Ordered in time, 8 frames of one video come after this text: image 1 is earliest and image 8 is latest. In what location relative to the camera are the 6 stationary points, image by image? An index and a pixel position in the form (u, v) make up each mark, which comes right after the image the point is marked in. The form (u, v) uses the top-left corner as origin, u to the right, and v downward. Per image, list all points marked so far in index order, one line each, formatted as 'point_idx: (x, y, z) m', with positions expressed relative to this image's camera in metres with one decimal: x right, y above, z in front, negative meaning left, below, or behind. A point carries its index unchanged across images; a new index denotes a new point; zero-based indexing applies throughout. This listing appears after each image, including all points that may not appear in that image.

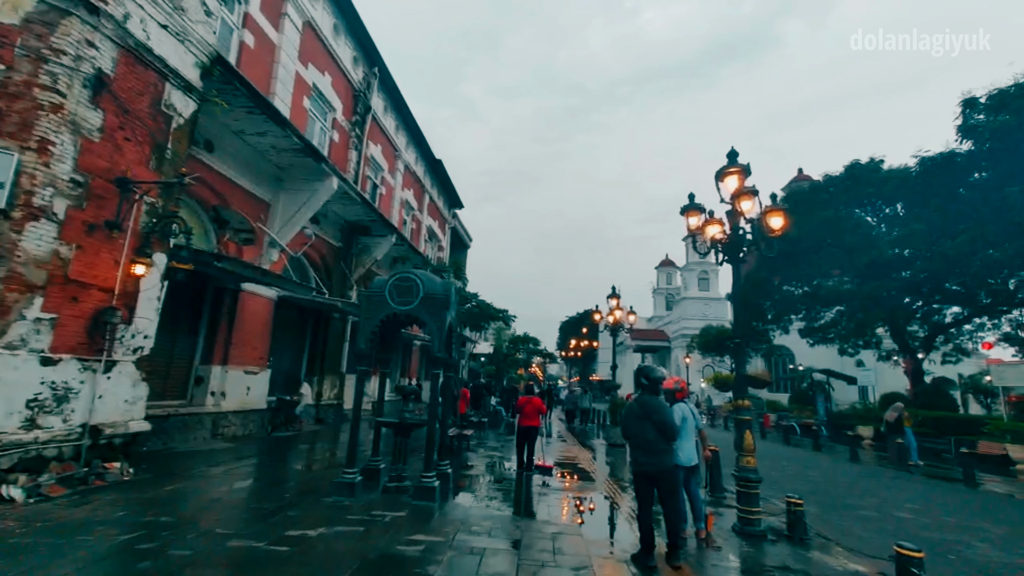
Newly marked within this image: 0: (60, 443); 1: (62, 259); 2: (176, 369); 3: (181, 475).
0: (-6.2, -2.1, +6.3) m
1: (-6.2, +0.4, +6.3) m
2: (-8.2, -2.0, +11.3) m
3: (-5.9, -3.3, +8.2) m
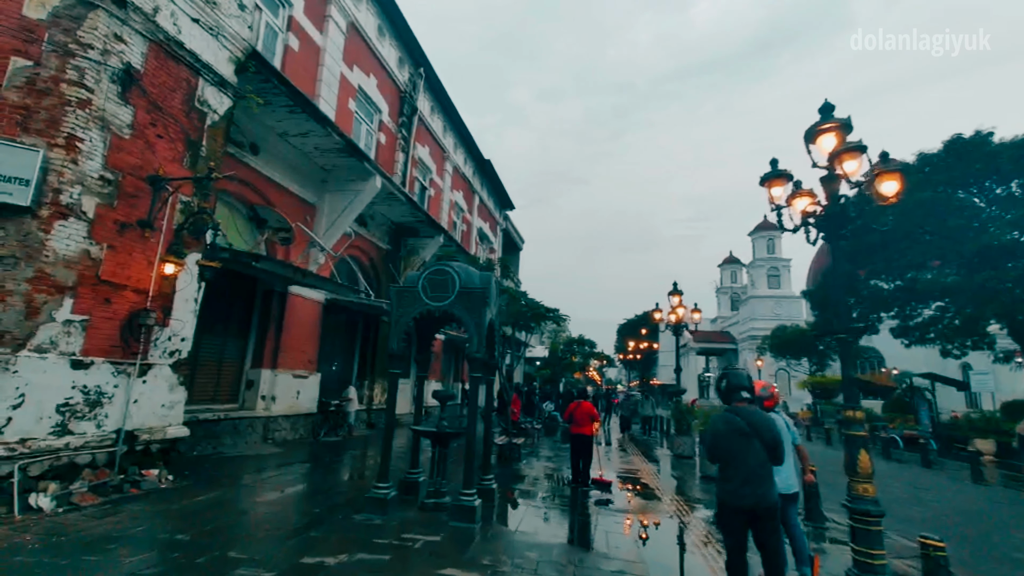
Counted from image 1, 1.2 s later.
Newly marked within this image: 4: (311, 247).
0: (-5.6, -2.1, +6.1) m
1: (-5.6, +0.4, +6.1) m
2: (-7.0, -2.1, +11.3) m
3: (-5.0, -3.3, +7.9) m
4: (-5.7, +1.2, +13.1) m
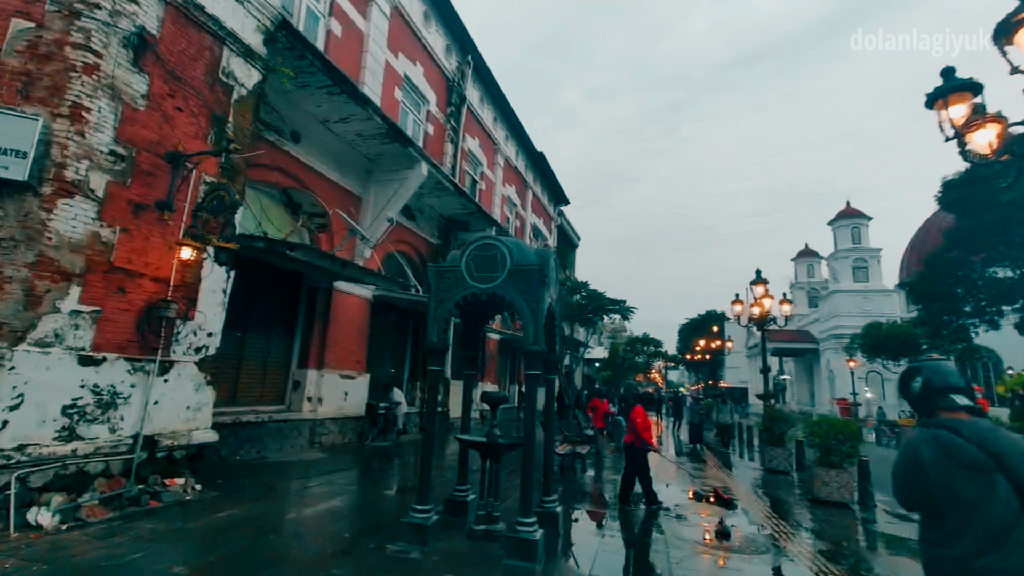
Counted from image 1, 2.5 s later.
0: (-4.8, -2.0, +5.4) m
1: (-4.9, +0.5, +5.5) m
2: (-5.6, -2.0, +10.7) m
3: (-4.0, -3.2, +7.1) m
4: (-4.2, +1.3, +12.4) m
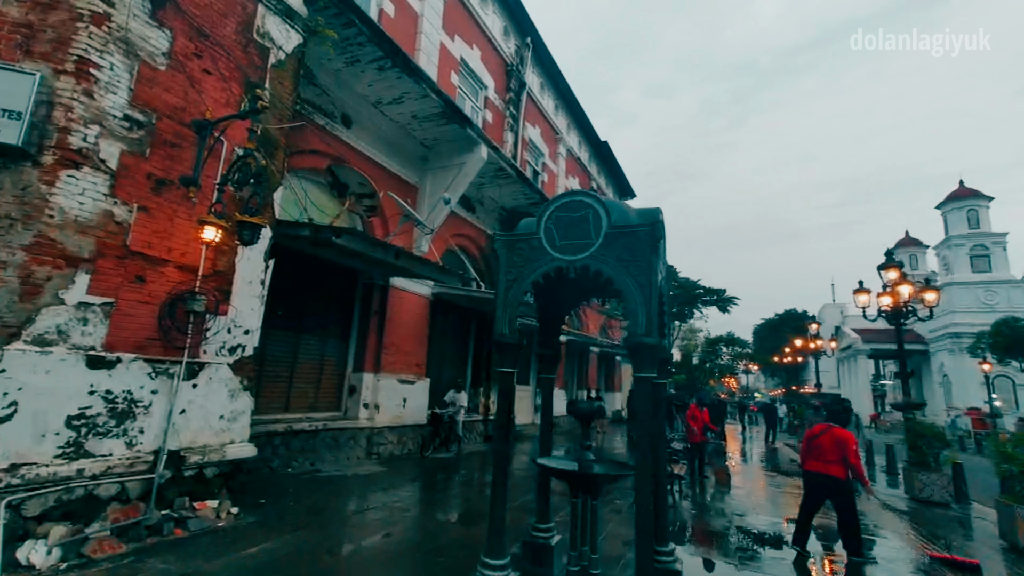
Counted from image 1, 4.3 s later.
0: (-3.9, -1.9, +4.5) m
1: (-4.0, +0.7, +4.6) m
2: (-4.0, -1.9, +9.9) m
3: (-2.8, -3.0, +6.1) m
4: (-2.4, +1.4, +11.4) m
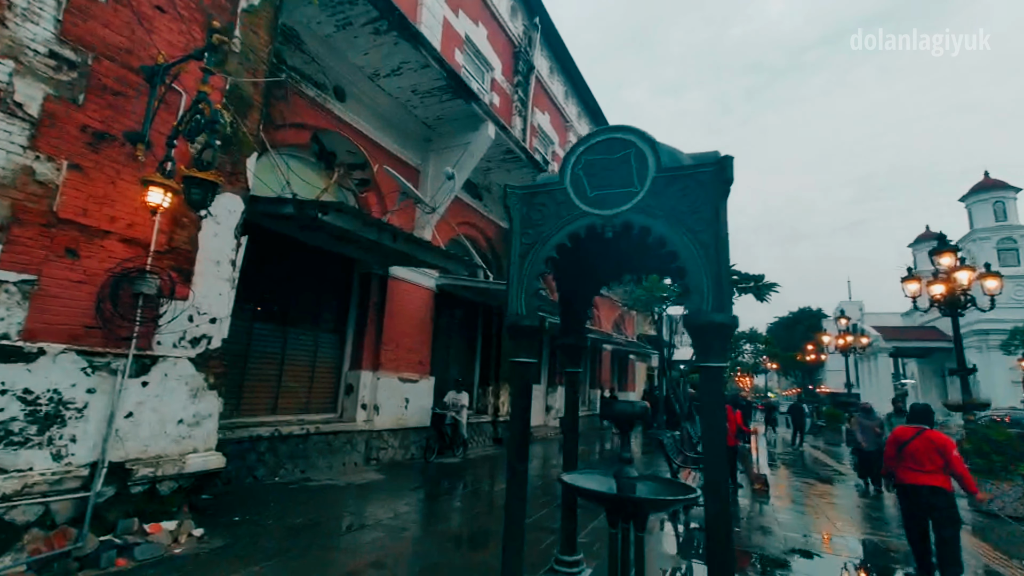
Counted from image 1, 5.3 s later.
0: (-3.7, -1.7, +3.6) m
1: (-3.9, +0.9, +3.8) m
2: (-3.8, -1.7, +9.0) m
3: (-2.6, -2.8, +5.2) m
4: (-2.2, +1.6, +10.5) m
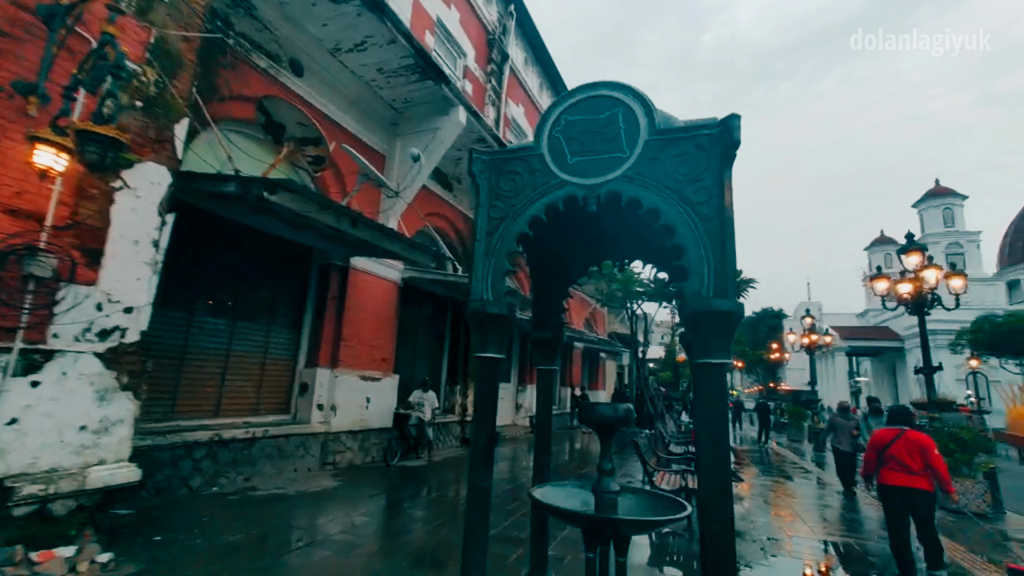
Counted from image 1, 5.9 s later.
0: (-4.0, -1.5, +2.9) m
1: (-4.1, +1.0, +3.0) m
2: (-4.3, -1.5, +8.3) m
3: (-3.0, -2.7, +4.6) m
4: (-2.8, +1.8, +9.8) m
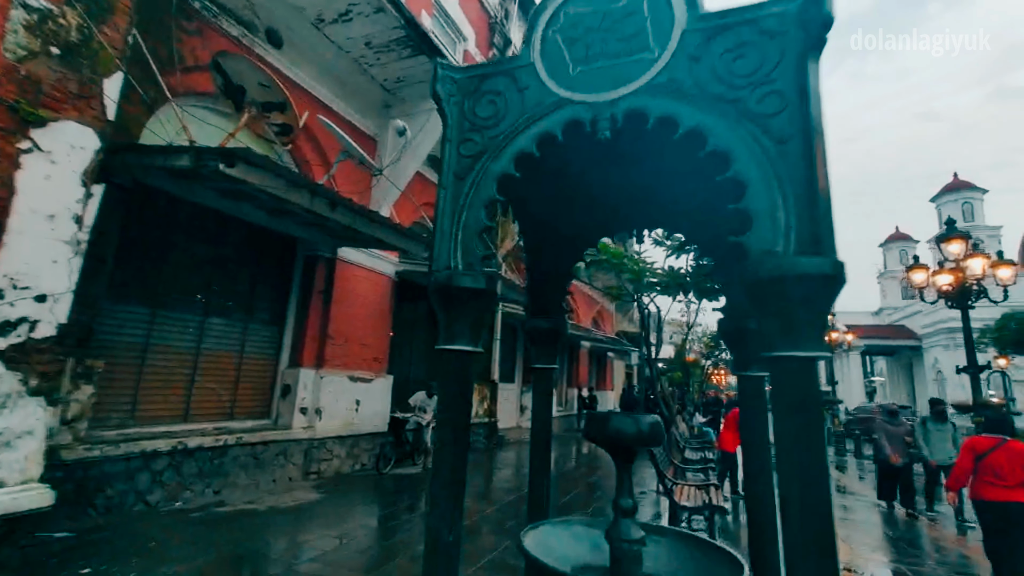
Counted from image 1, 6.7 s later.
0: (-4.1, -1.4, +2.2) m
1: (-4.2, +1.1, +2.3) m
2: (-4.3, -1.4, +7.6) m
3: (-3.0, -2.5, +3.8) m
4: (-2.8, +1.9, +9.1) m
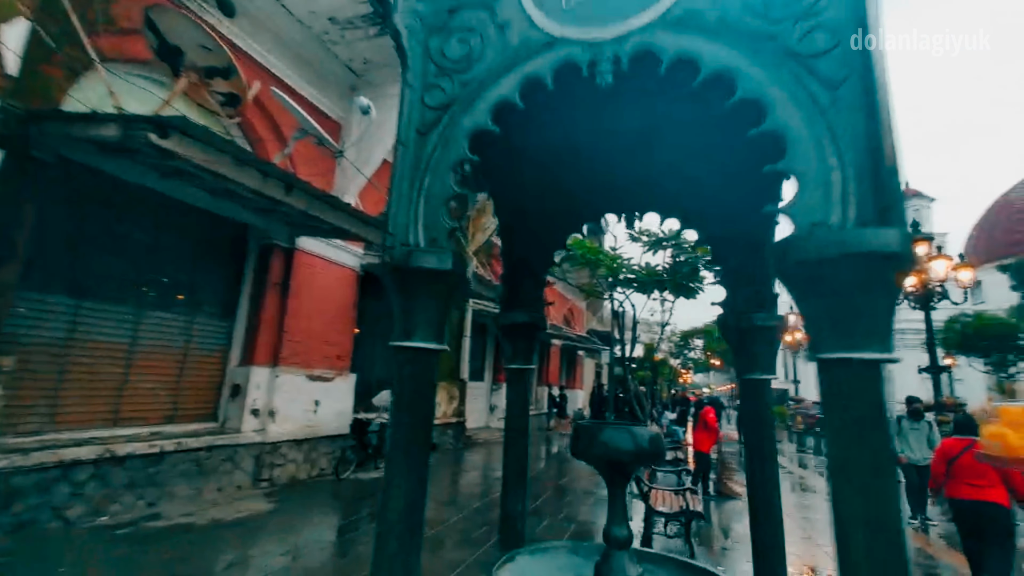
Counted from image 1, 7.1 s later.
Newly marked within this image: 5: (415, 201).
0: (-4.2, -1.3, +1.6) m
1: (-4.3, +1.3, +1.7) m
2: (-4.8, -1.3, +6.9) m
3: (-3.3, -2.4, +3.3) m
4: (-3.3, +2.0, +8.5) m
5: (-0.3, +0.3, +1.6) m
